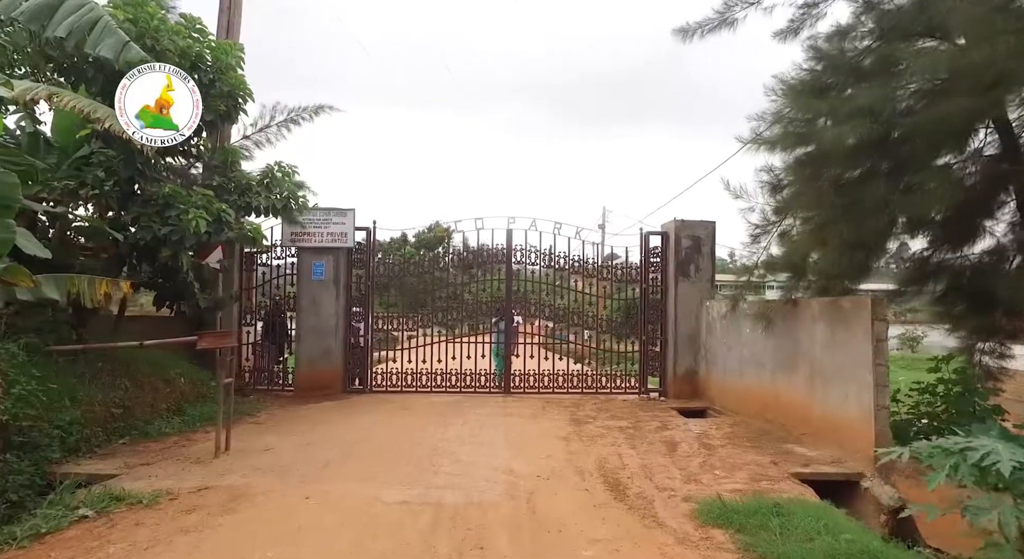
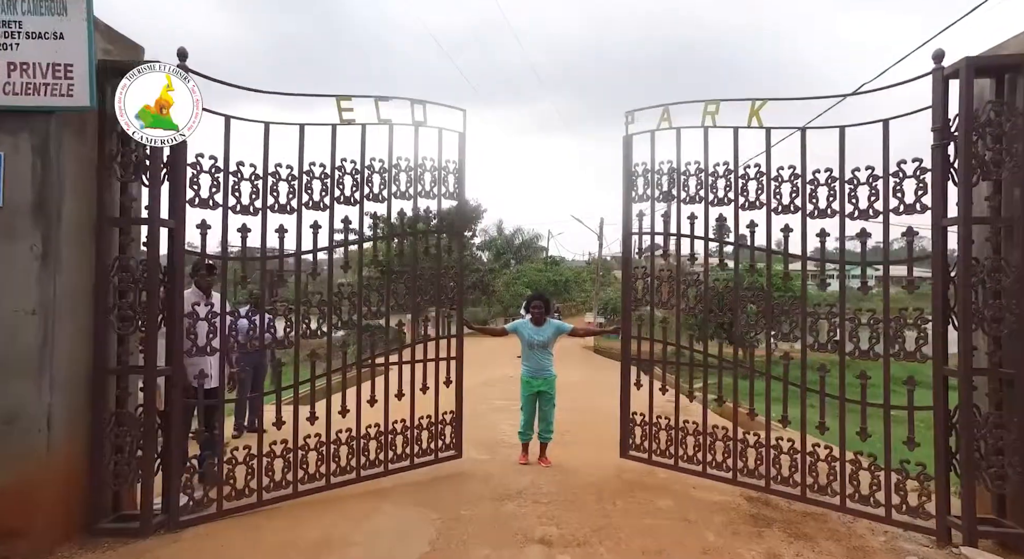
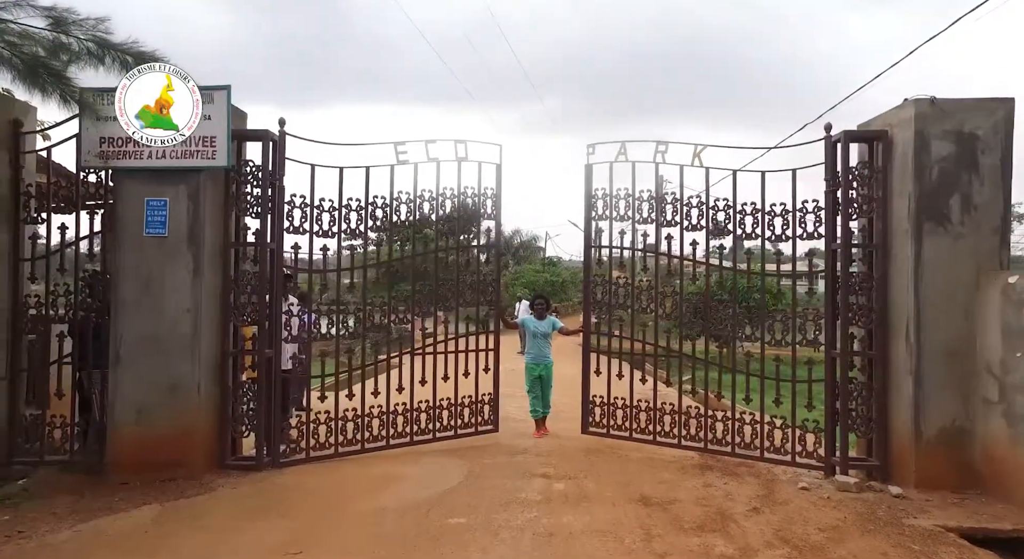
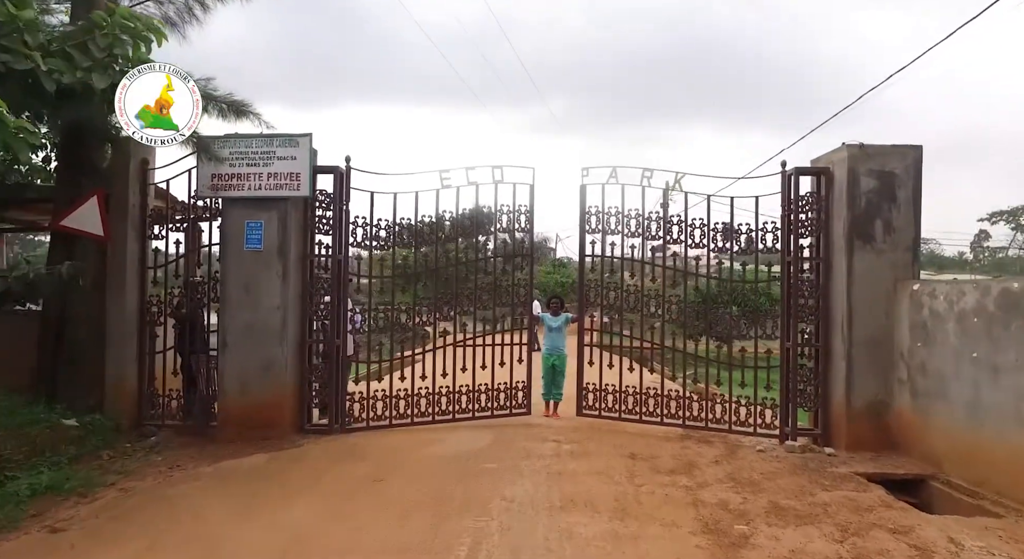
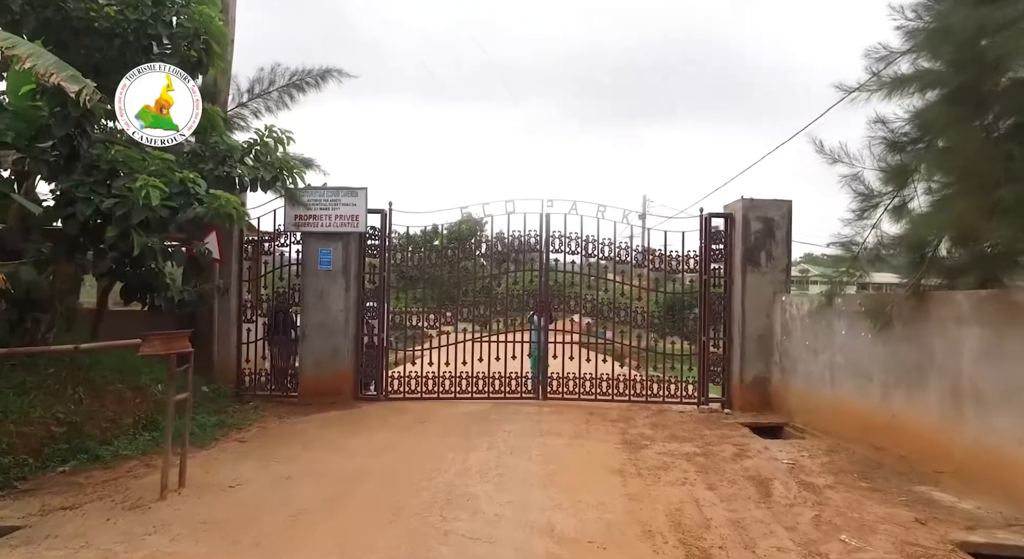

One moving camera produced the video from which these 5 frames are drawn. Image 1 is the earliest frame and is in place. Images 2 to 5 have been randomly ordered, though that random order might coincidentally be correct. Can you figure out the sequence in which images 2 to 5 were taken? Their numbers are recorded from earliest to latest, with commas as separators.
5, 4, 3, 2
